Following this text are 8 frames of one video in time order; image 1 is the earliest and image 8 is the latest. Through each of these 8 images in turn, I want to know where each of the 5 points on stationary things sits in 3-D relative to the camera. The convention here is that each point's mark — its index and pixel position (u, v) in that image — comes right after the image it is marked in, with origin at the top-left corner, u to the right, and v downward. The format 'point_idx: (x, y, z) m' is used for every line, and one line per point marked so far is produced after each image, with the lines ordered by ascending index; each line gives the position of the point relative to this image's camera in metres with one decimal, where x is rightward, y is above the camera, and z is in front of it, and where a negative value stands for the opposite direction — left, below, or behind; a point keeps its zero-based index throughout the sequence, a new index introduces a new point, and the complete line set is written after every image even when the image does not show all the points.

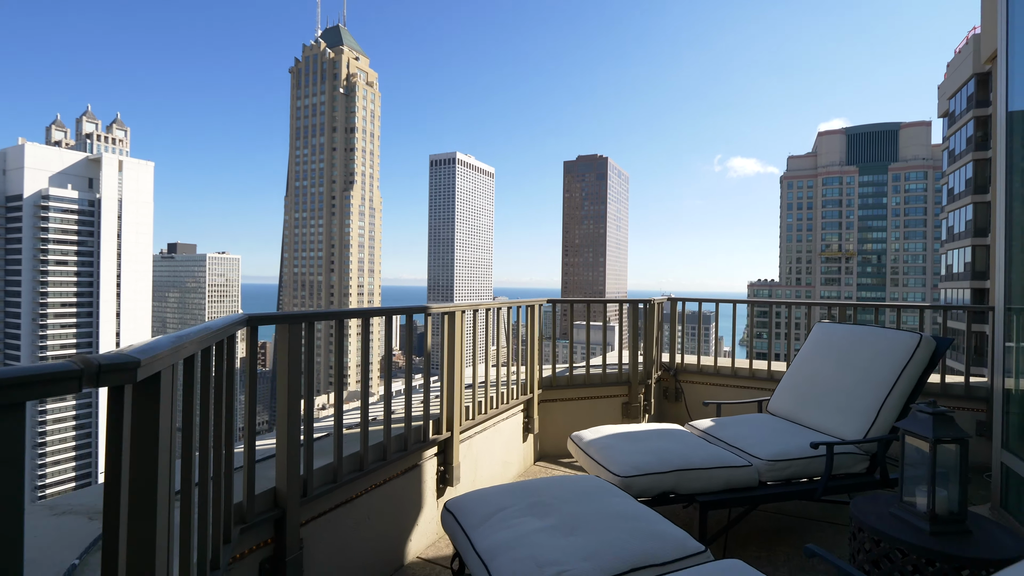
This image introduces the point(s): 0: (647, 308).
0: (+1.3, -0.2, +4.6) m
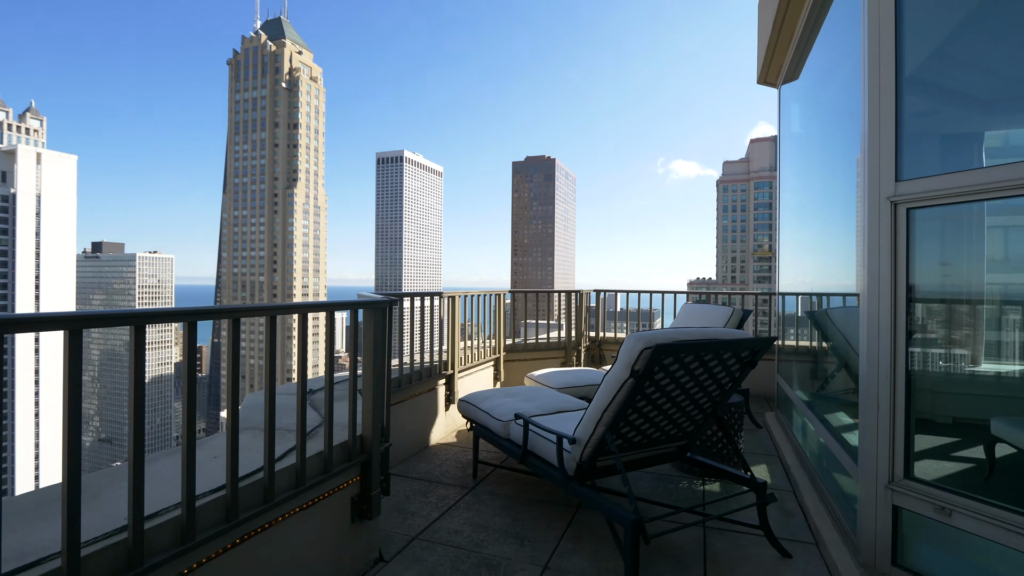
0: (+0.9, -0.1, +6.0) m
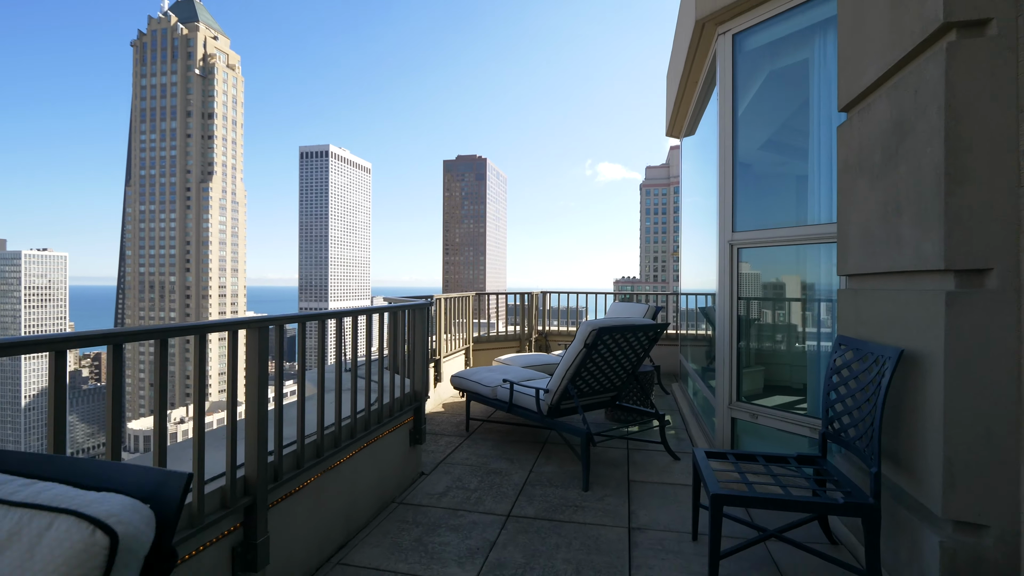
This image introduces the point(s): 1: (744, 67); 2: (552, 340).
0: (+0.2, -0.2, +7.1) m
1: (+1.6, +1.5, +3.0) m
2: (+0.8, -0.9, +8.0) m
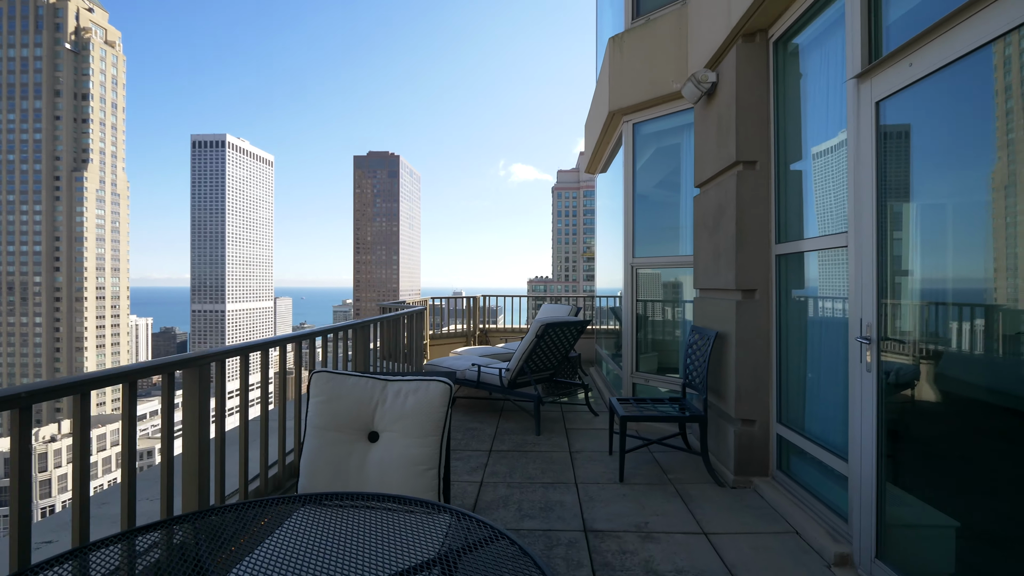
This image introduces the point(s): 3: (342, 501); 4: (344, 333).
0: (-0.8, -0.2, +8.1) m
1: (+1.3, +1.4, +4.4) m
2: (-0.4, -0.9, +9.2) m
3: (-0.5, -0.6, +1.3) m
4: (-0.9, -0.3, +3.0) m
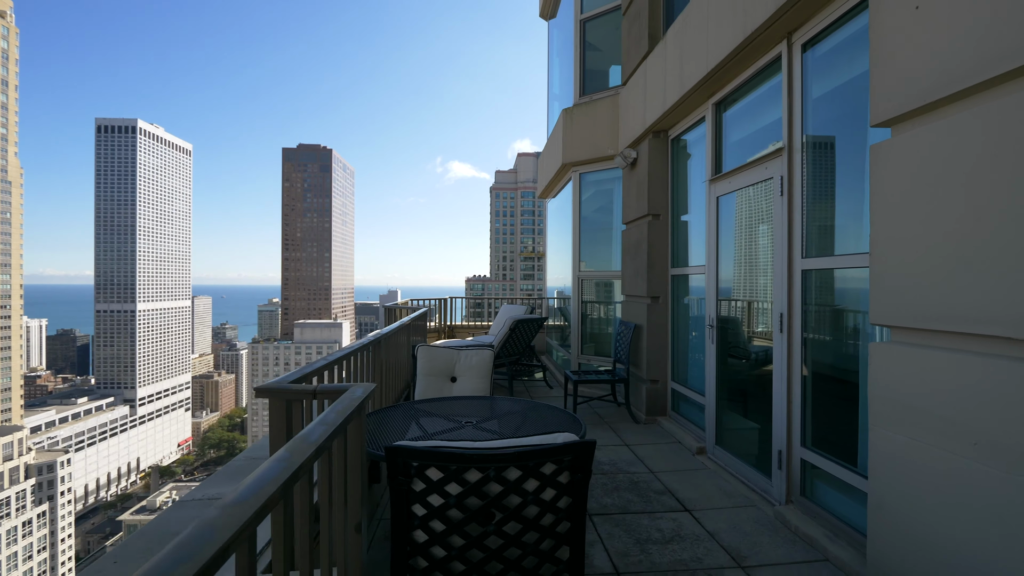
0: (-1.6, -0.3, +9.3) m
1: (+1.0, +1.3, +5.9) m
2: (-1.3, -1.0, +10.4) m
3: (-0.3, -0.7, +2.6) m
4: (-1.0, -0.4, +4.2) m
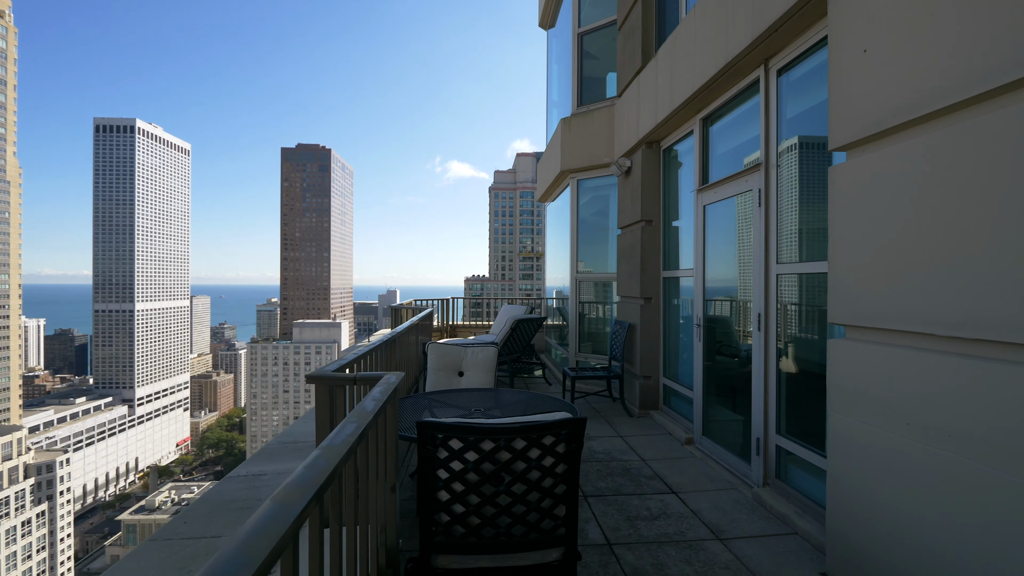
0: (-1.6, -0.3, +9.6) m
1: (+1.0, +1.3, +6.1) m
2: (-1.3, -1.0, +10.7) m
3: (-0.3, -0.7, +2.9) m
4: (-1.0, -0.4, +4.5) m
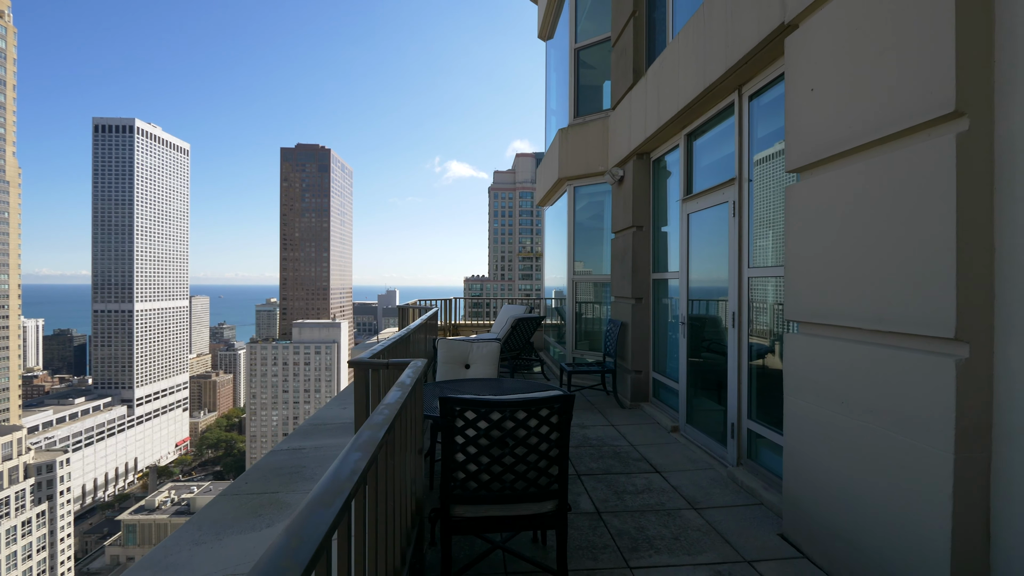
0: (-1.6, -0.3, +9.9) m
1: (+1.0, +1.3, +6.5) m
2: (-1.3, -1.0, +11.0) m
3: (-0.3, -0.7, +3.2) m
4: (-1.0, -0.4, +4.8) m
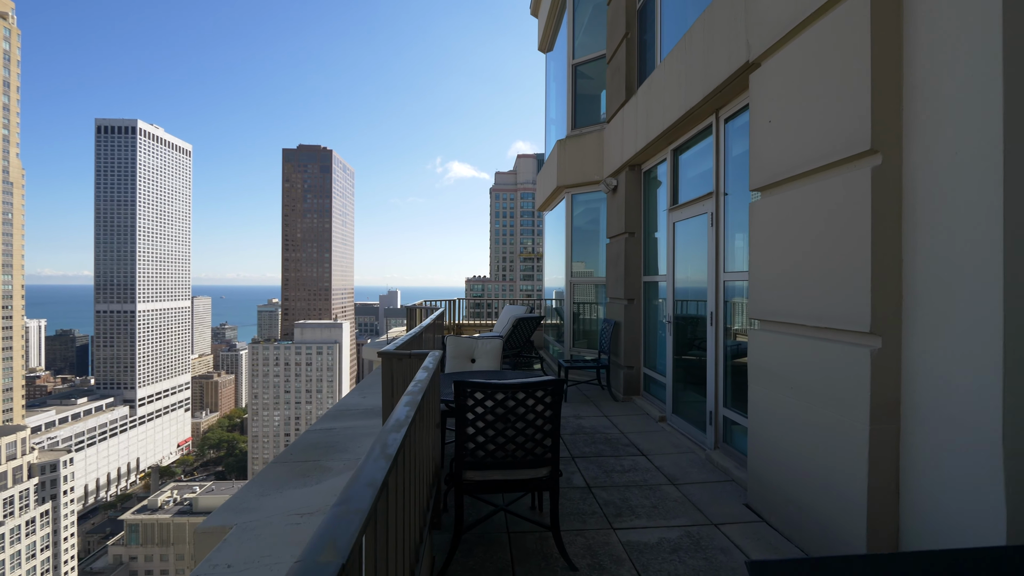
0: (-1.6, -0.3, +10.3) m
1: (+1.0, +1.3, +6.9) m
2: (-1.3, -1.0, +11.4) m
3: (-0.3, -0.7, +3.6) m
4: (-1.0, -0.4, +5.2) m
